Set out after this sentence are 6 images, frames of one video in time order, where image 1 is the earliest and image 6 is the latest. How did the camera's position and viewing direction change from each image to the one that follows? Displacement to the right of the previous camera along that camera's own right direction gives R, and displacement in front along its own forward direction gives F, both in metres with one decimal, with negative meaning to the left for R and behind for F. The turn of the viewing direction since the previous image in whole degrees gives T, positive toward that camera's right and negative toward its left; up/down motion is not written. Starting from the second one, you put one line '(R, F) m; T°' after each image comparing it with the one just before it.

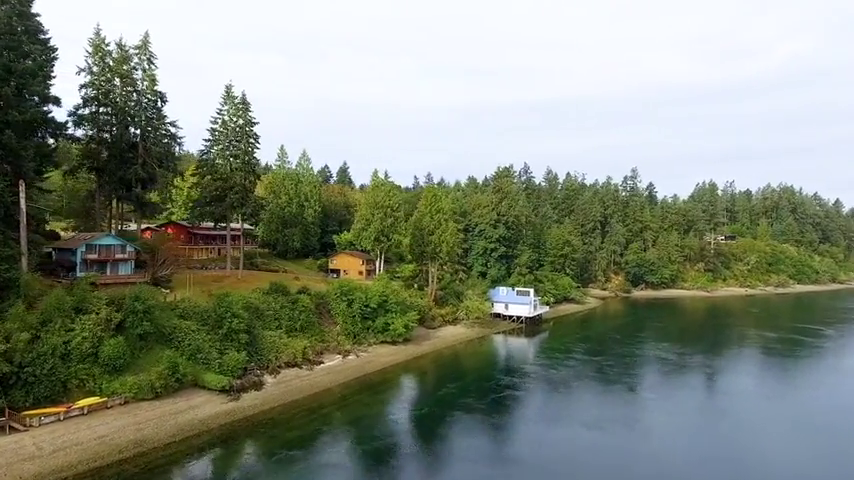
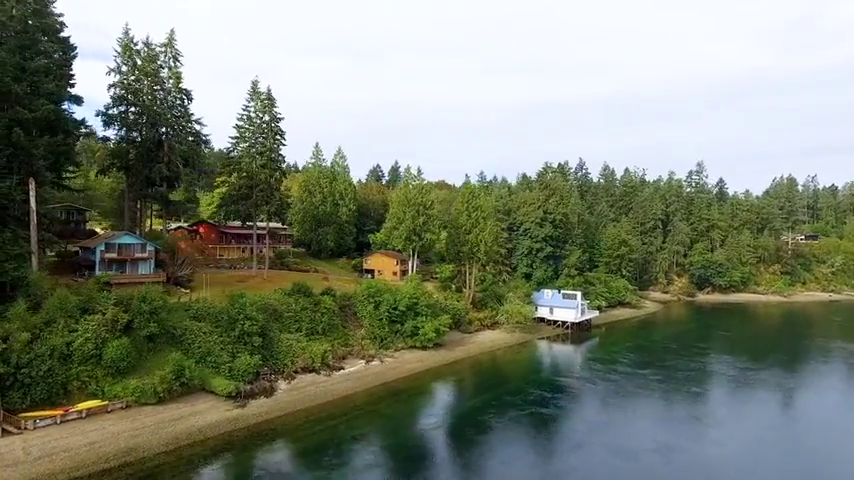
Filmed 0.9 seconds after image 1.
(+2.6, +3.0) m; -7°
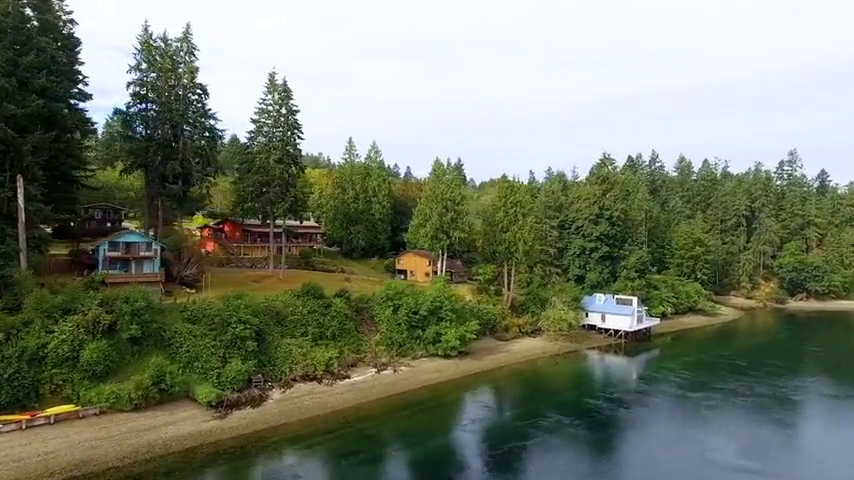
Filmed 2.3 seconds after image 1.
(+4.5, +4.2) m; -8°
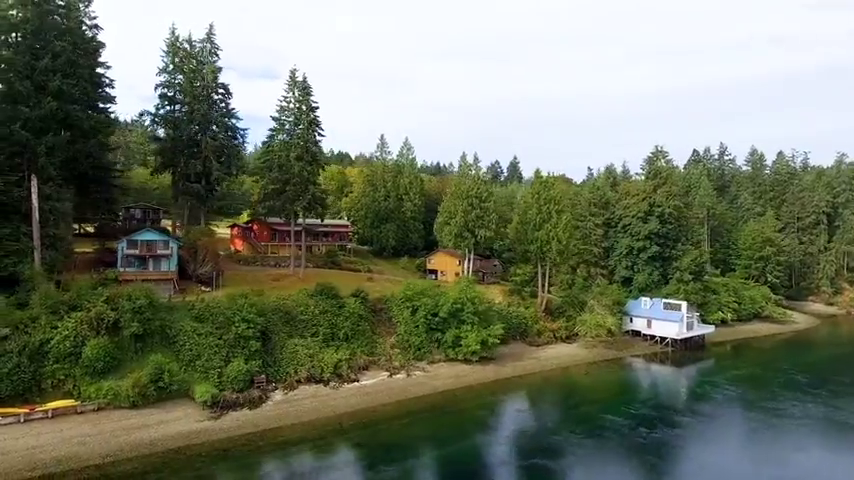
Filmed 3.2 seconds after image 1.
(+3.6, +2.1) m; -7°
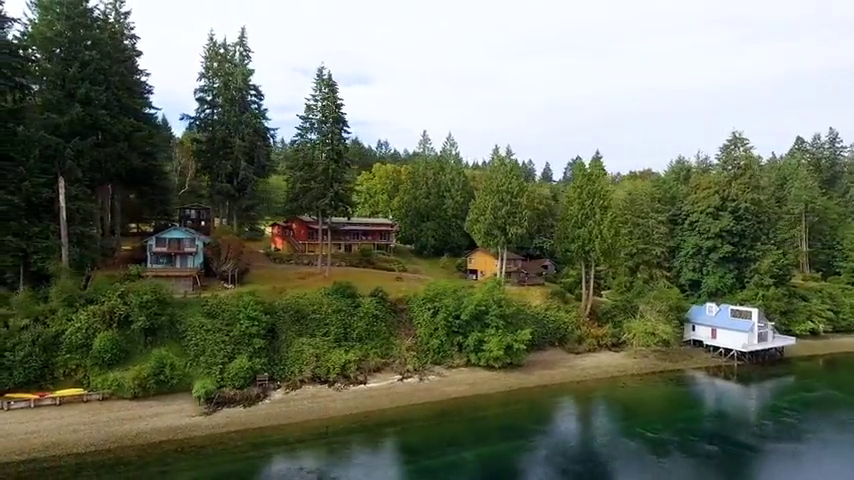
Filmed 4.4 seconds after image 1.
(+5.5, +2.3) m; -10°
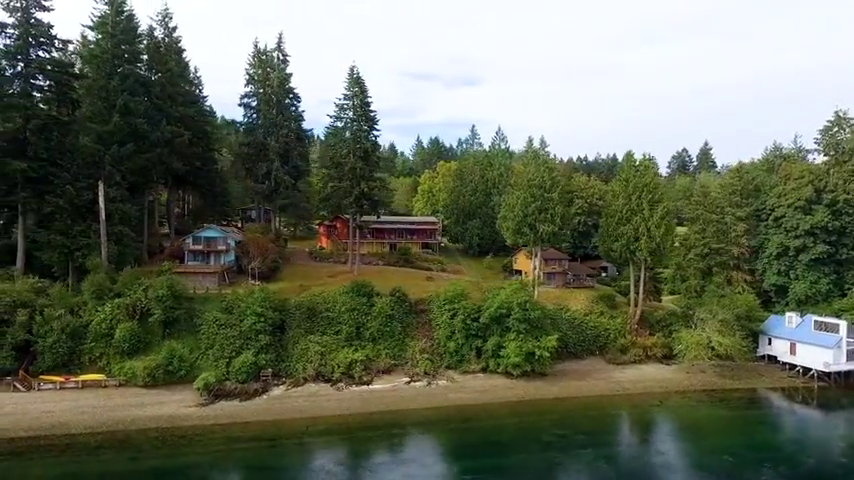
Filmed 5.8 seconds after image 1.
(+6.7, +2.2) m; -12°
